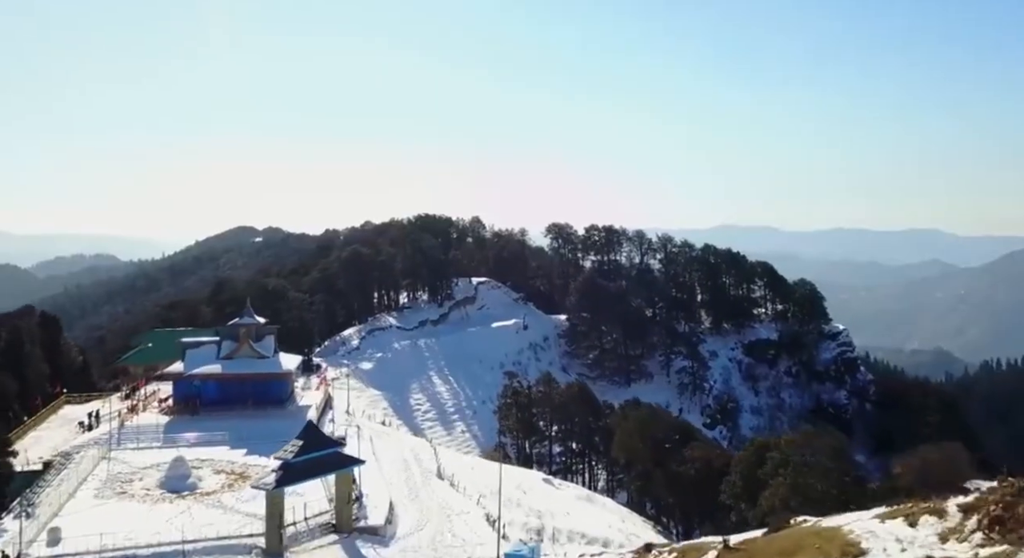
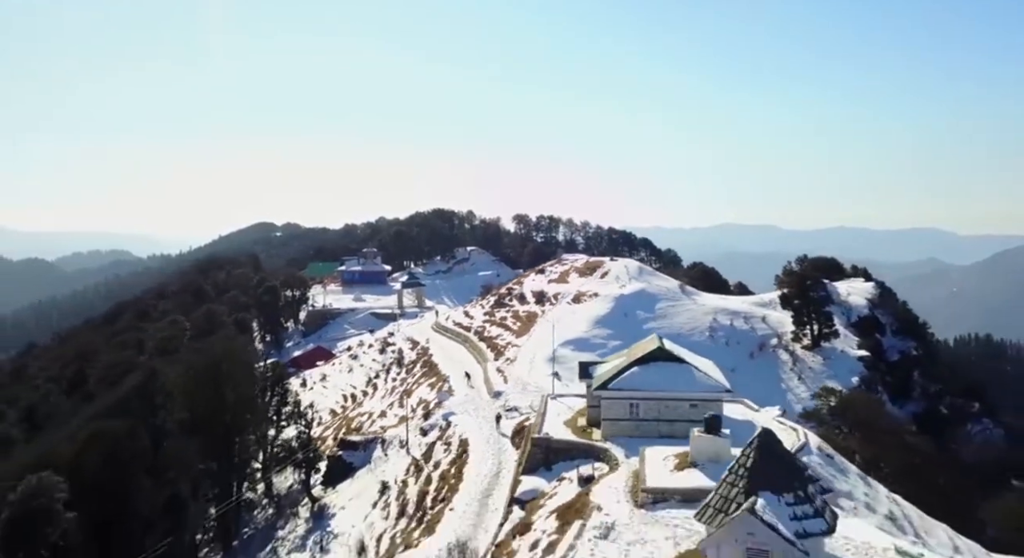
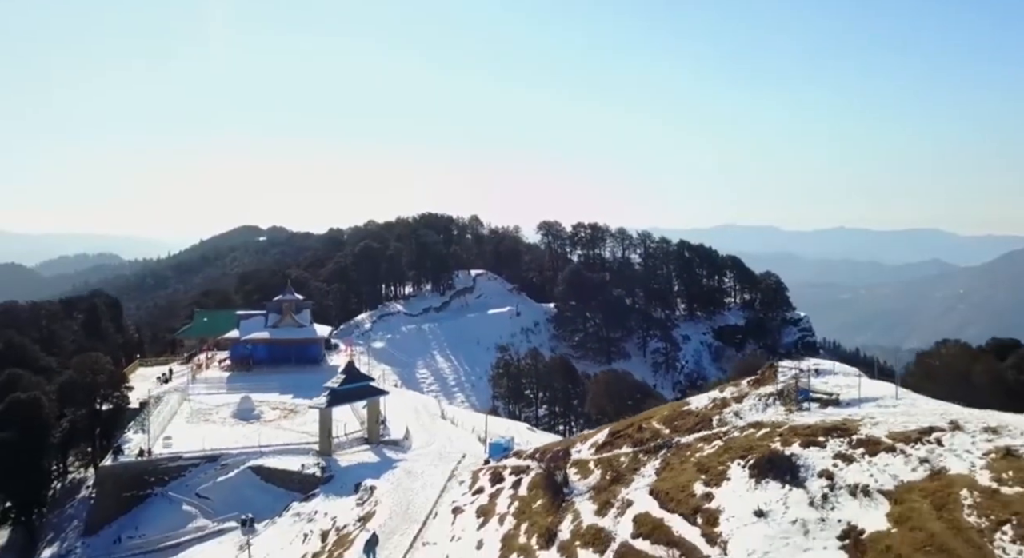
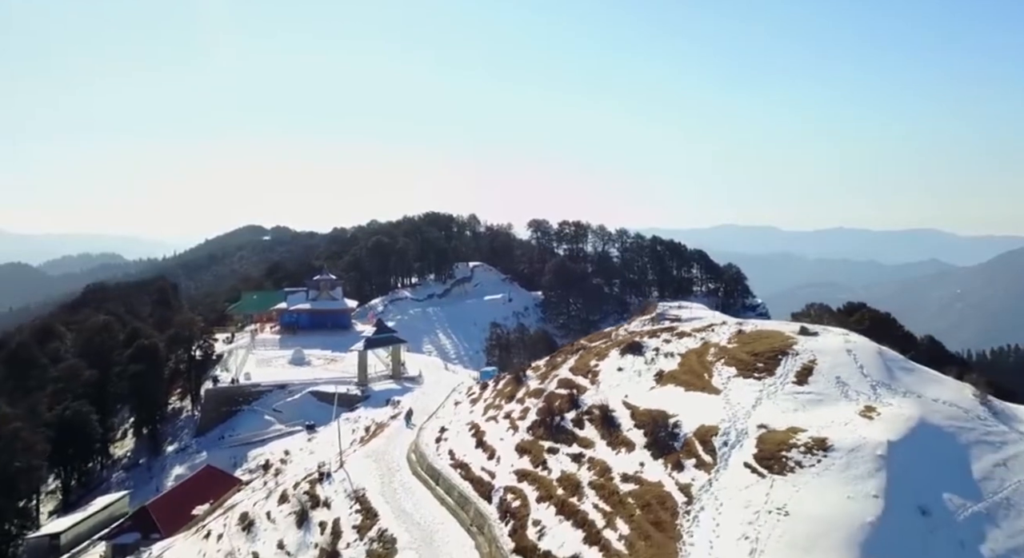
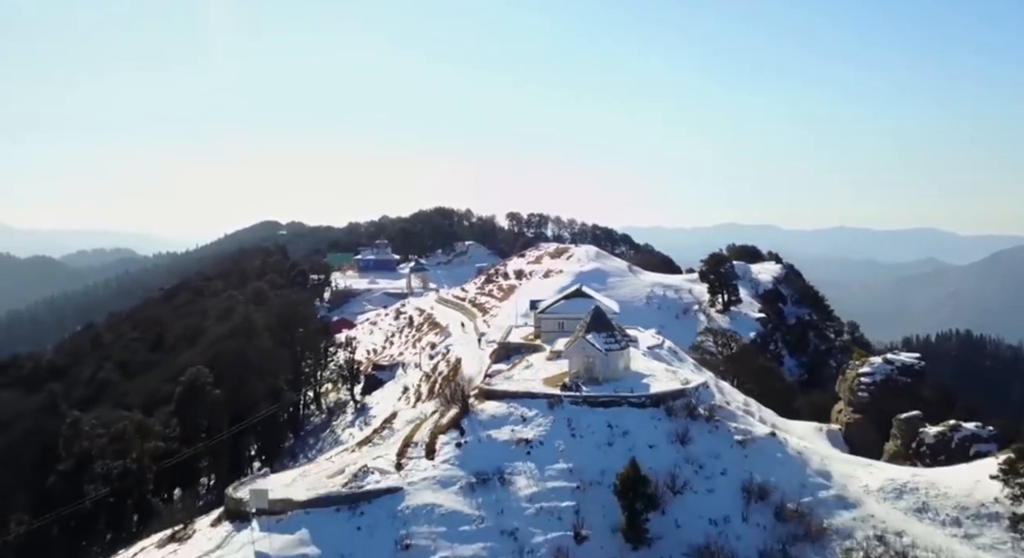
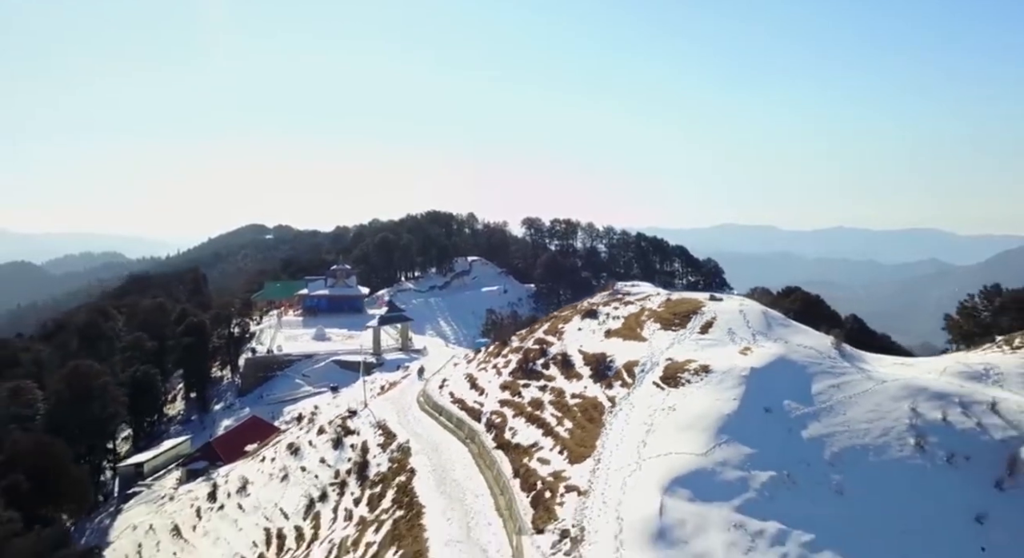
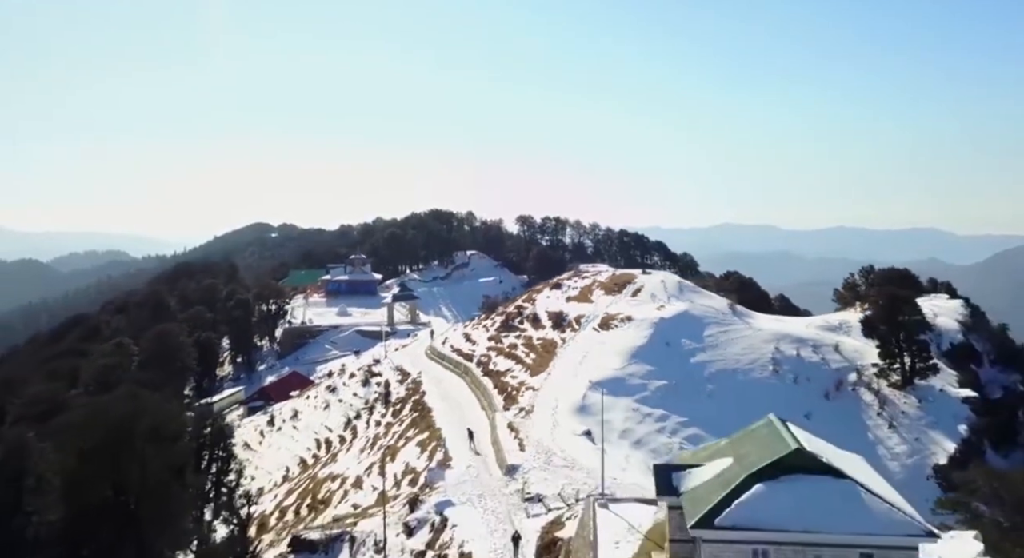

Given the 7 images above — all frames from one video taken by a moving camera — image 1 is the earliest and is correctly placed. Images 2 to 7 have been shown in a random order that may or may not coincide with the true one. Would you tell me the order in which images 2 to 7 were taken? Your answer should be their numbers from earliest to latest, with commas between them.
3, 4, 6, 7, 2, 5
